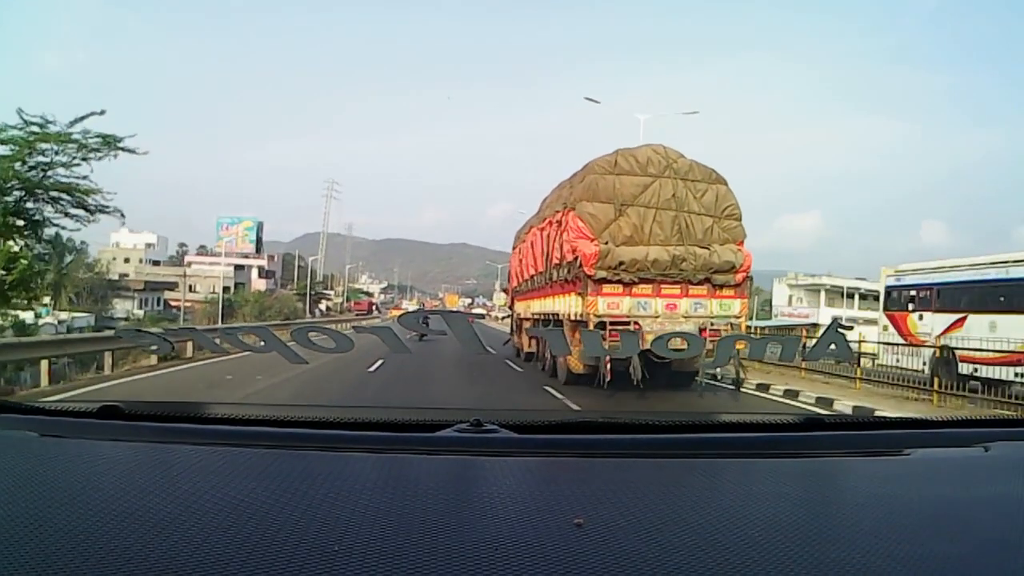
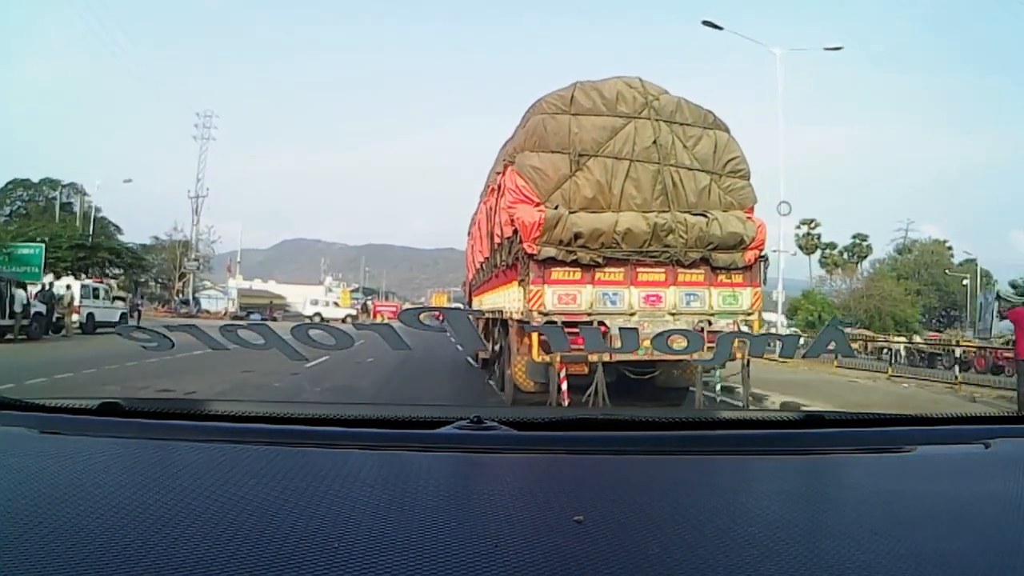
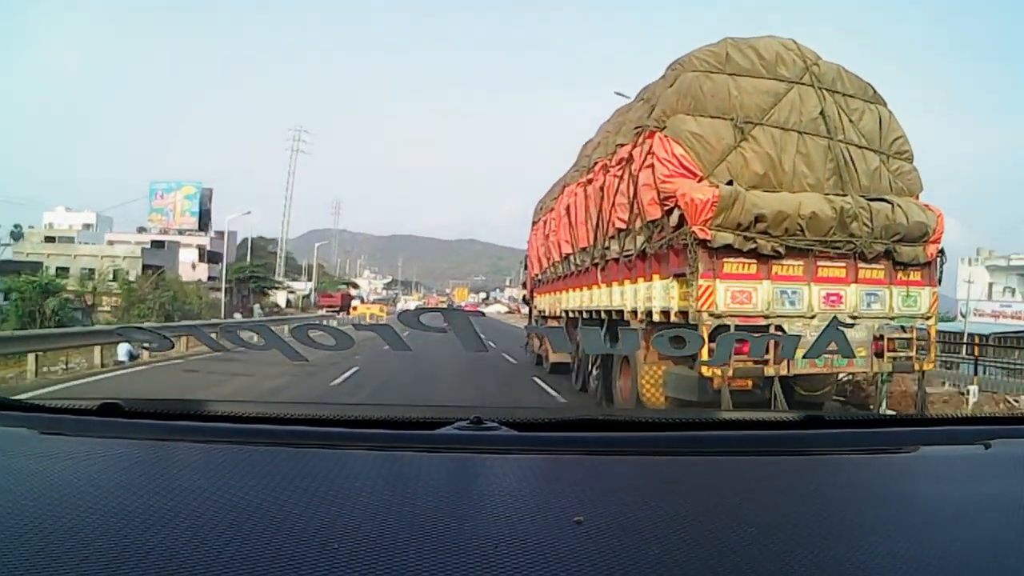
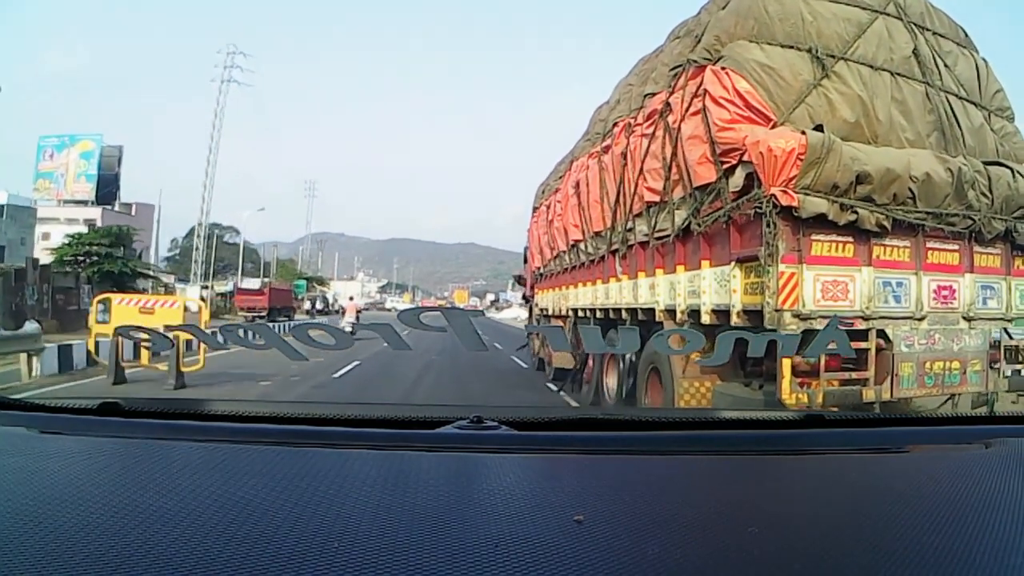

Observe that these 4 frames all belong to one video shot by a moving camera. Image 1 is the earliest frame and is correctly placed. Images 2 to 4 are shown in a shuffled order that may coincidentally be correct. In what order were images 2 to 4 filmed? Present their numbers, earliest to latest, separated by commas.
3, 4, 2
